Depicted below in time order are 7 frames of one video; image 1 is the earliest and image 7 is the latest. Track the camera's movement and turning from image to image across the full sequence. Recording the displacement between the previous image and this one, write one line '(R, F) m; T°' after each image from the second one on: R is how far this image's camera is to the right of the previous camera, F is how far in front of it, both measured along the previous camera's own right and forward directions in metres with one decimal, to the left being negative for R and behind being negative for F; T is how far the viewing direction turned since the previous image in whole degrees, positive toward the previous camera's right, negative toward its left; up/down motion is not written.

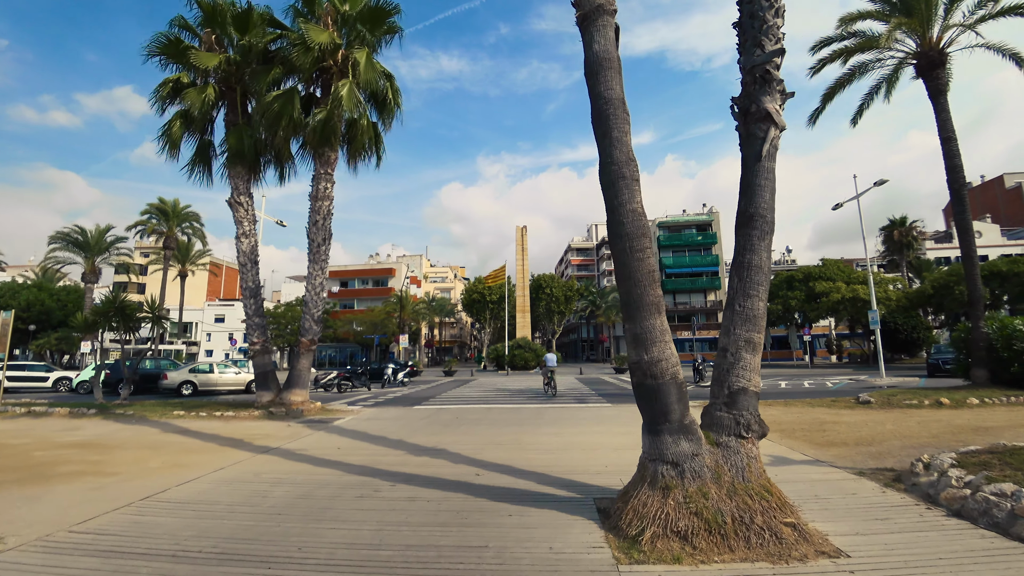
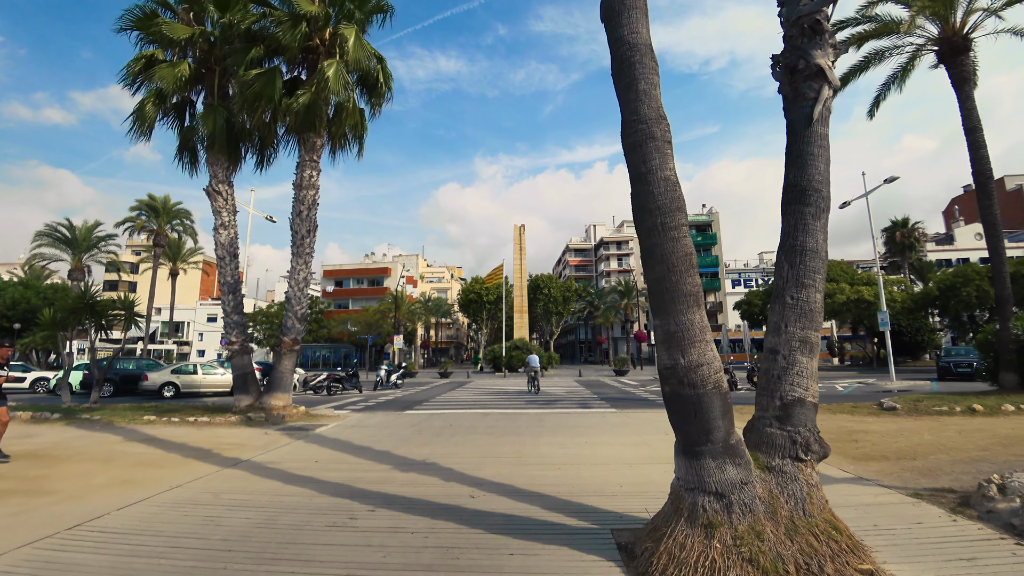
(-0.1, +1.0) m; 0°
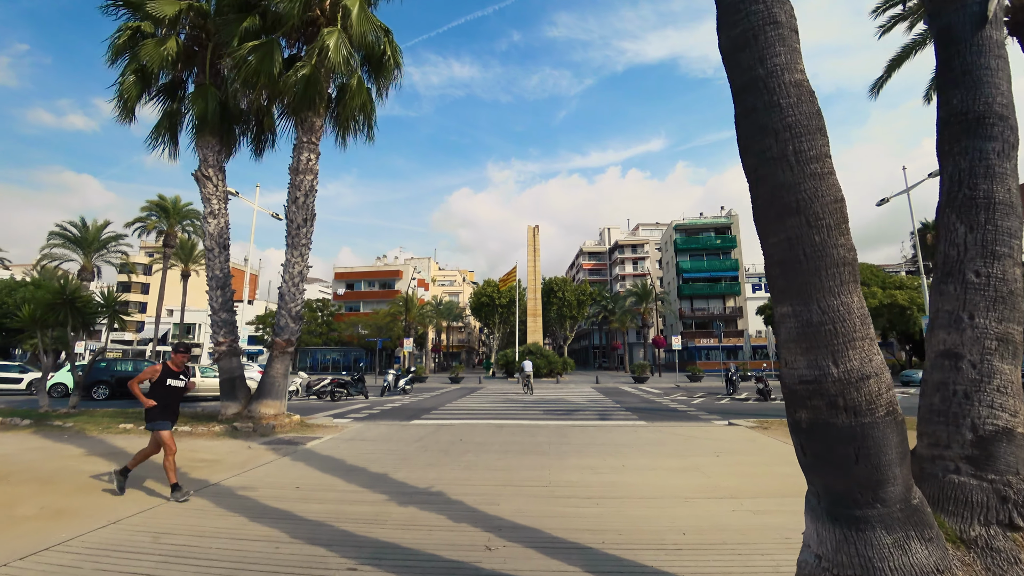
(-0.2, +1.4) m; -1°
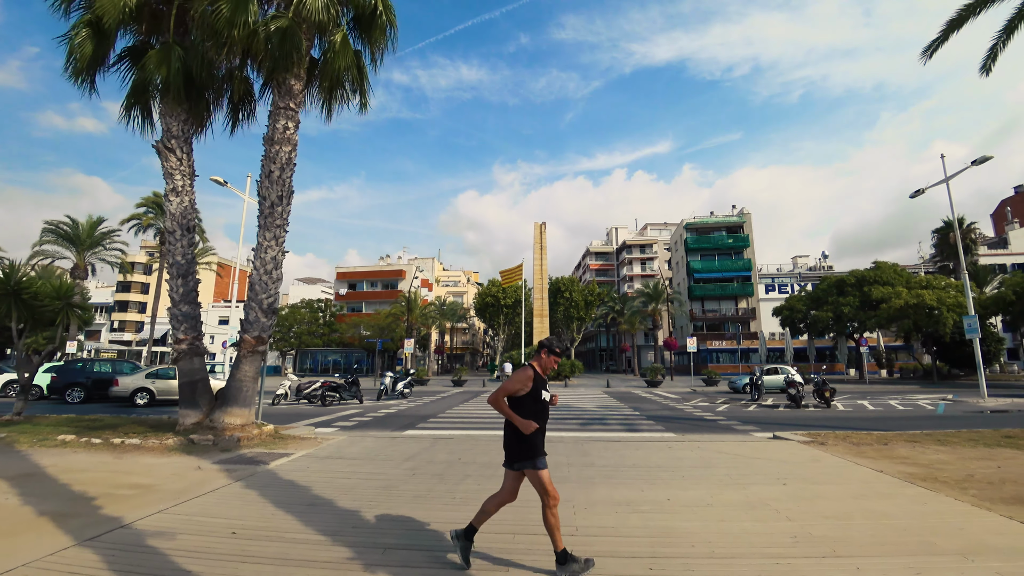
(-0.1, +1.7) m; -1°
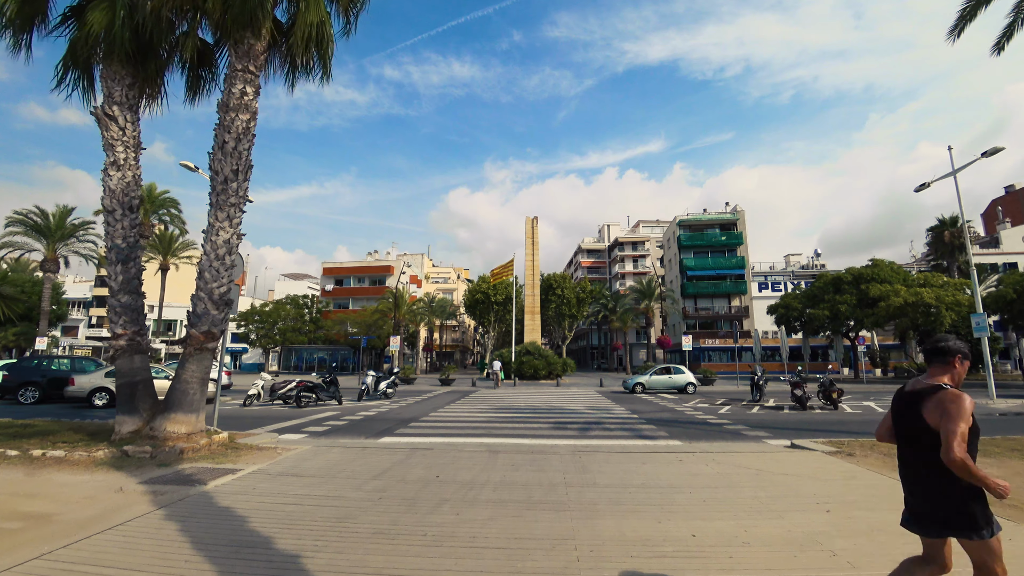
(0.0, +1.2) m; +1°
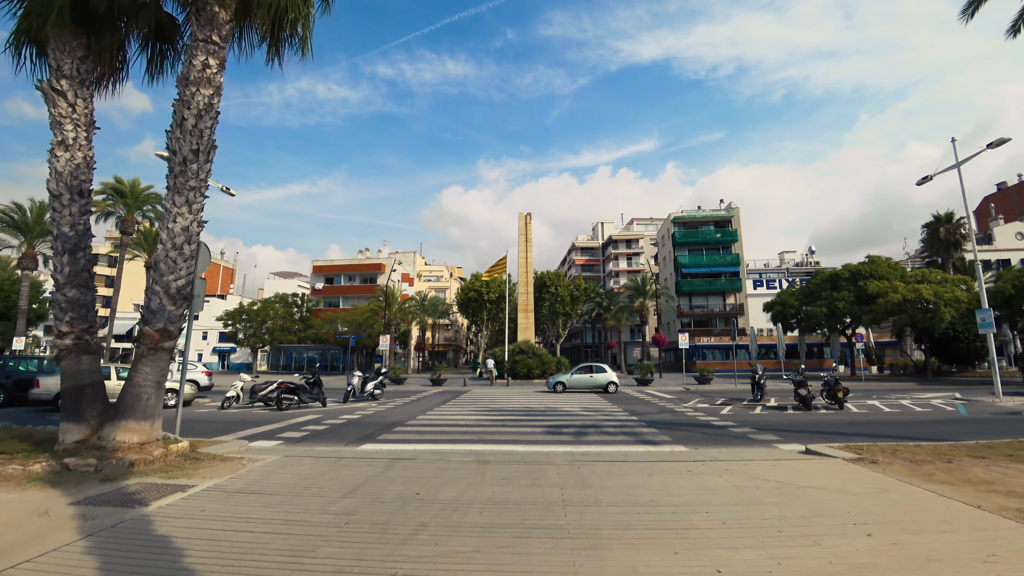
(0.0, +0.8) m; +1°
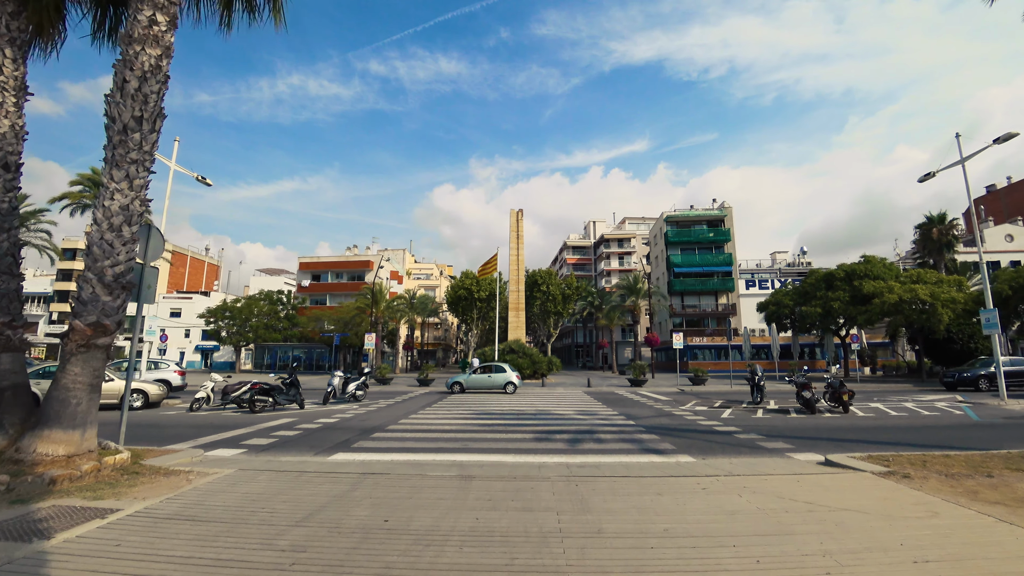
(0.0, +0.9) m; +1°
